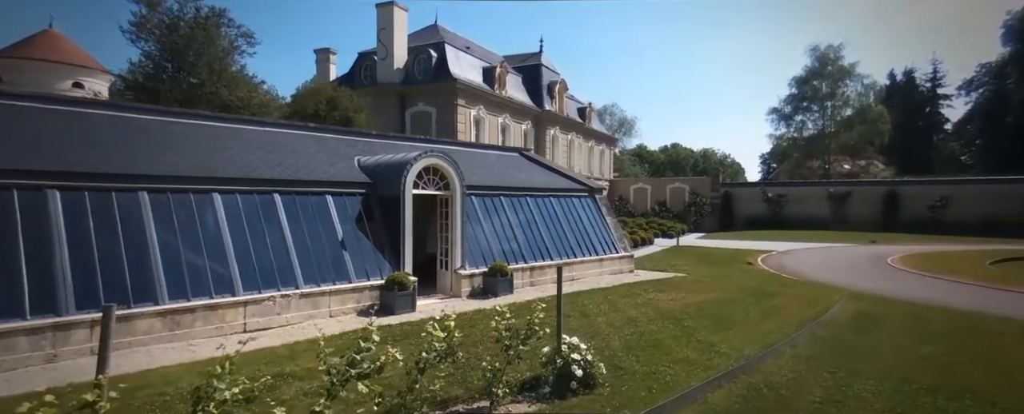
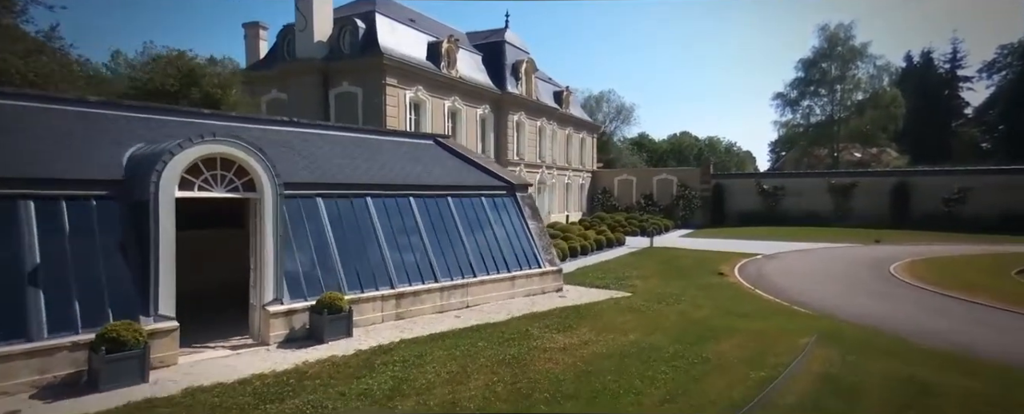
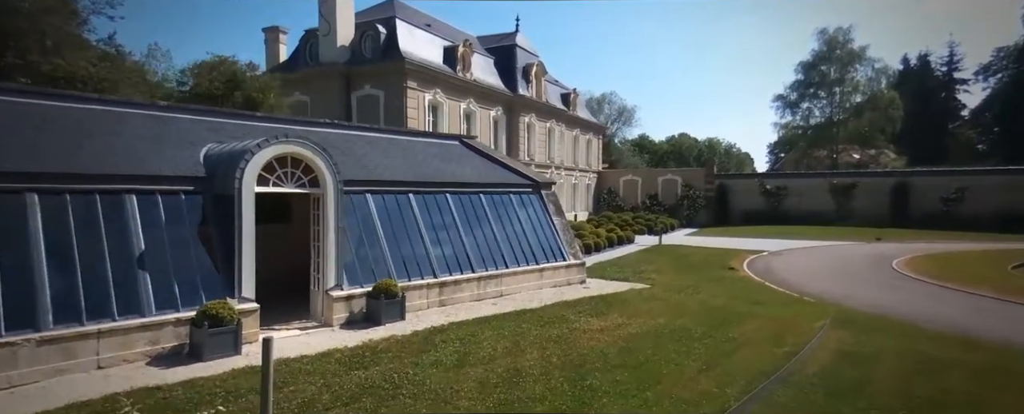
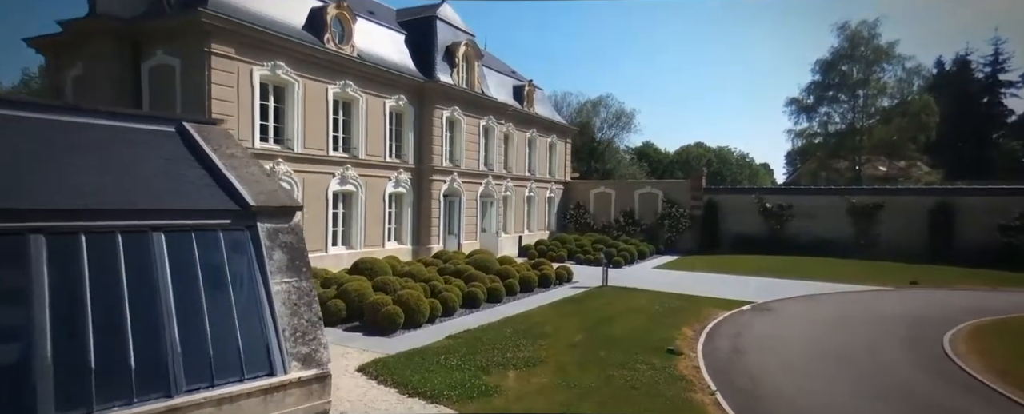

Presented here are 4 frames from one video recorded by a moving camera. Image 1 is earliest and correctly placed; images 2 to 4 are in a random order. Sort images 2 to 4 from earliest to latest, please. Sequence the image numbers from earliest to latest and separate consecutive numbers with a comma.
3, 2, 4
